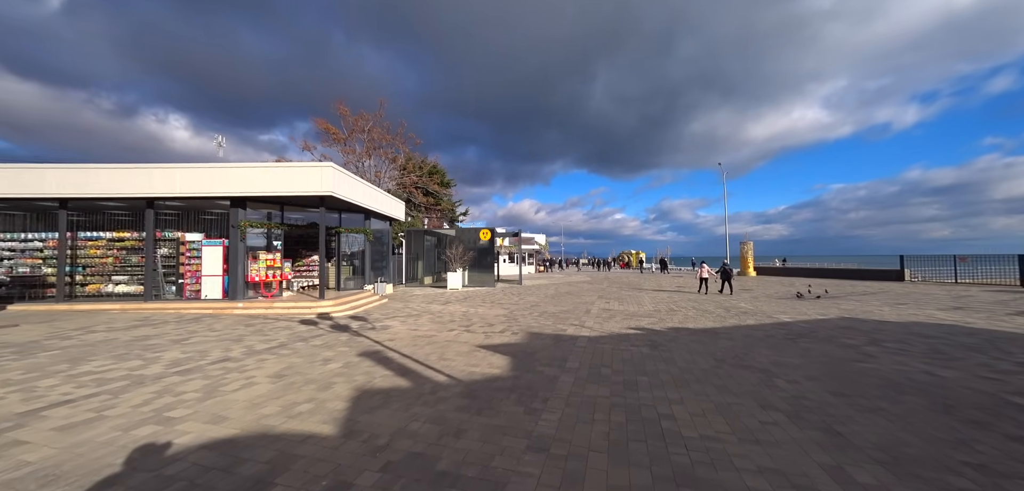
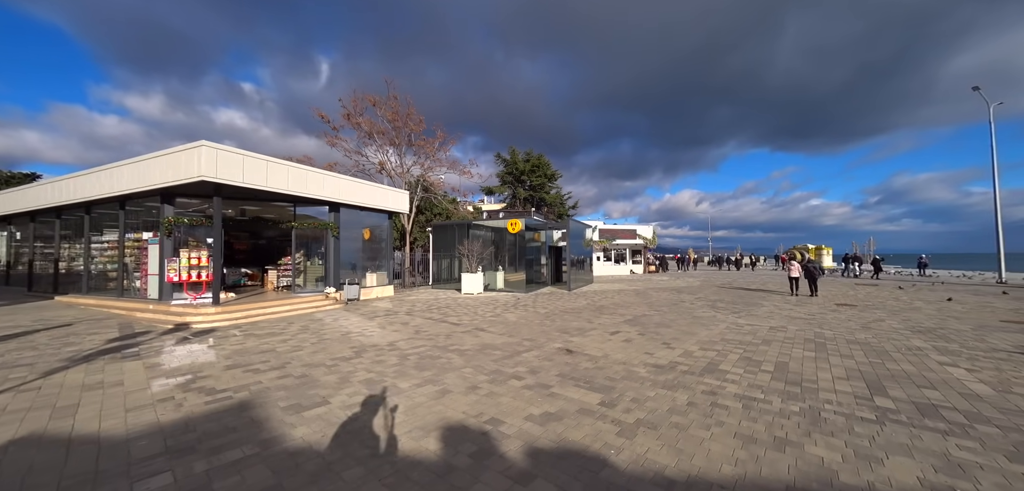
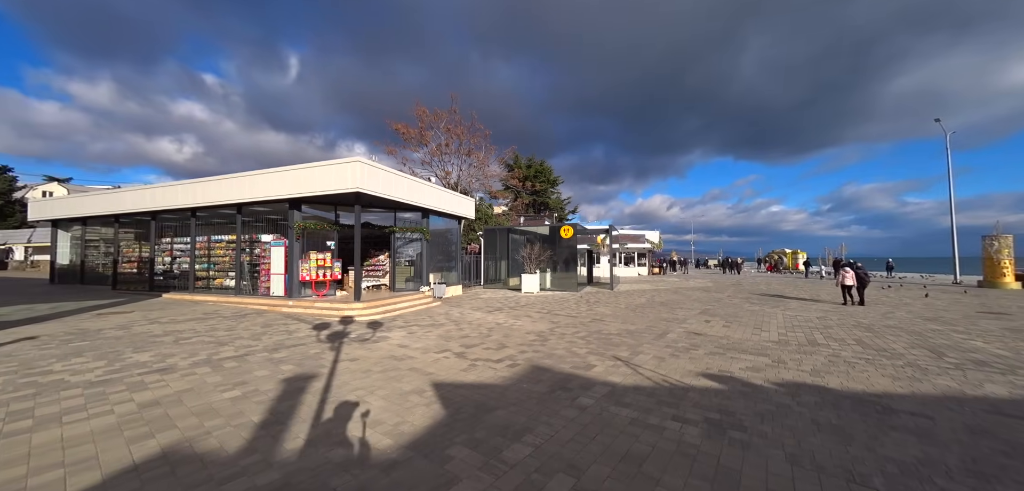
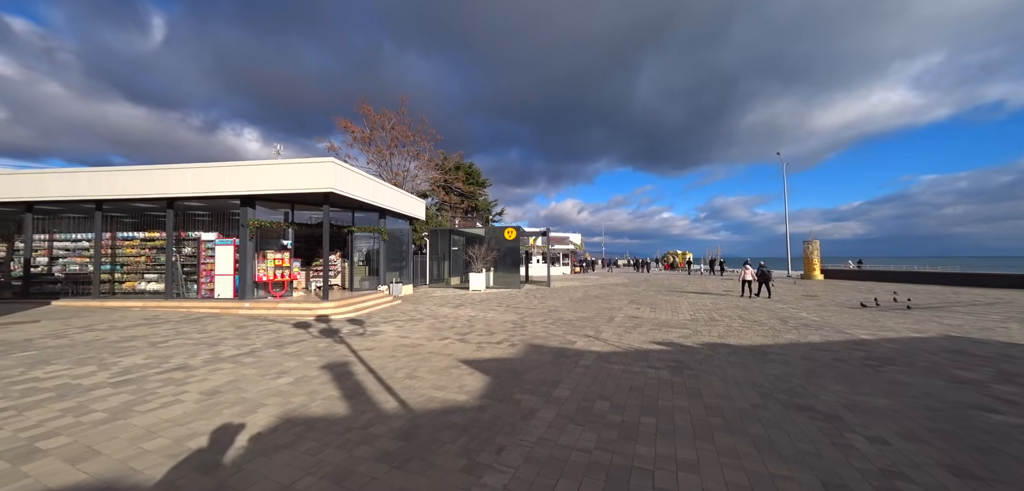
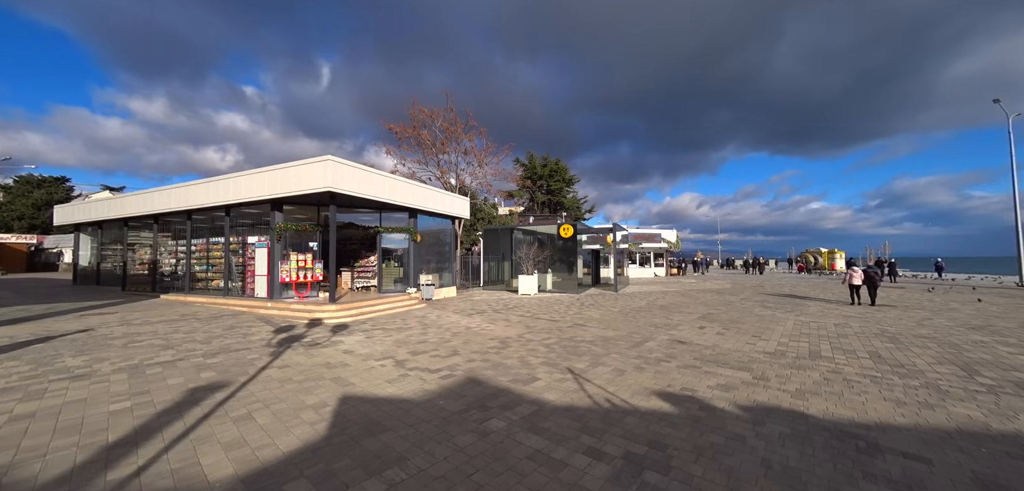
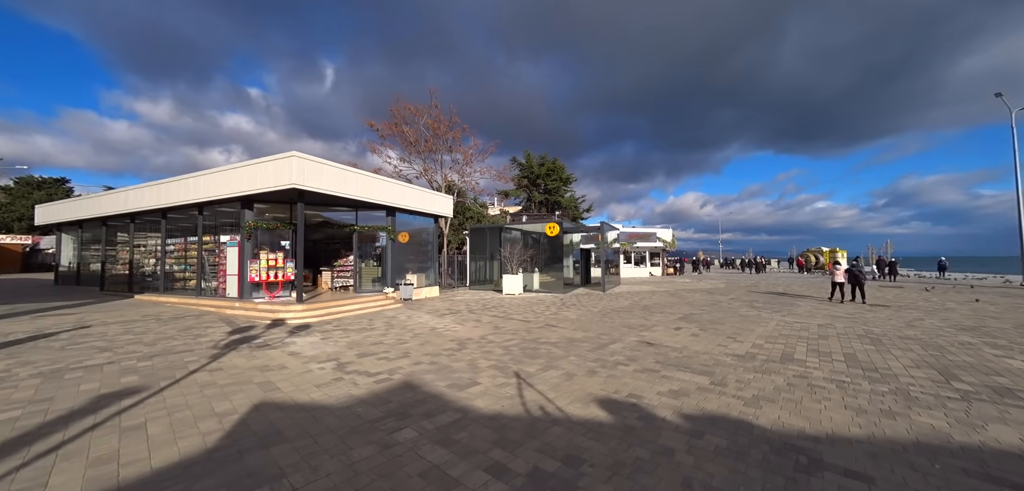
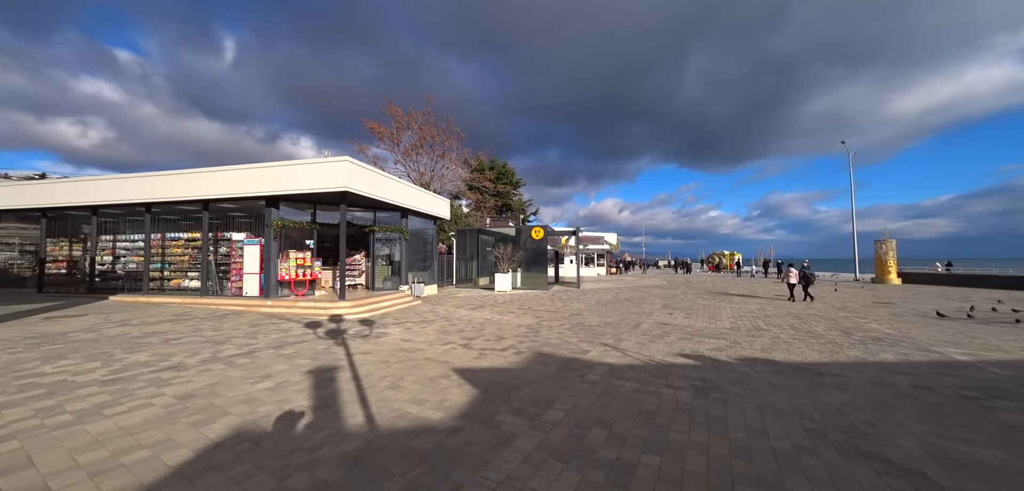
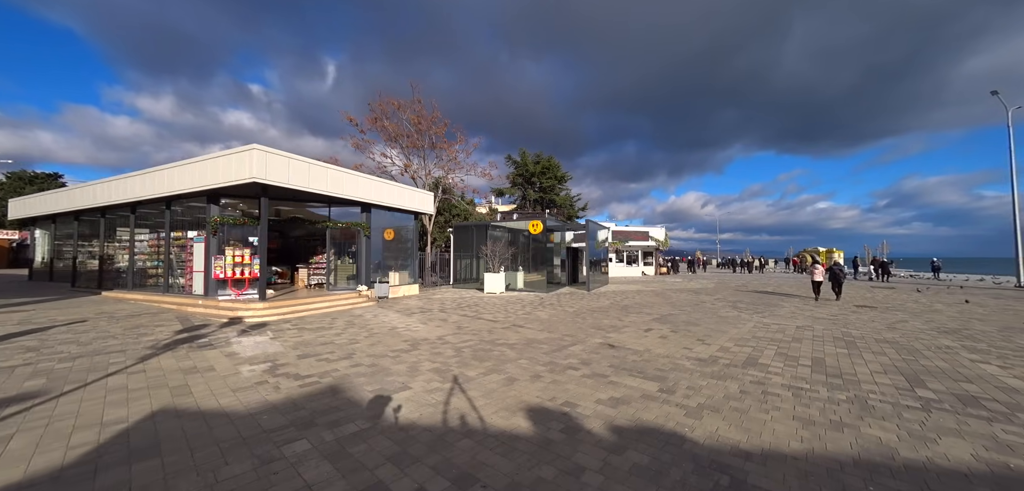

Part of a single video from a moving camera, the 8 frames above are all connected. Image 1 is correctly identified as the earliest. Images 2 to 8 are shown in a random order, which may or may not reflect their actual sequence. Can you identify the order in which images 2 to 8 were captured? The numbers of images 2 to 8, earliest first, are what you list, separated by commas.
4, 7, 3, 5, 6, 8, 2
